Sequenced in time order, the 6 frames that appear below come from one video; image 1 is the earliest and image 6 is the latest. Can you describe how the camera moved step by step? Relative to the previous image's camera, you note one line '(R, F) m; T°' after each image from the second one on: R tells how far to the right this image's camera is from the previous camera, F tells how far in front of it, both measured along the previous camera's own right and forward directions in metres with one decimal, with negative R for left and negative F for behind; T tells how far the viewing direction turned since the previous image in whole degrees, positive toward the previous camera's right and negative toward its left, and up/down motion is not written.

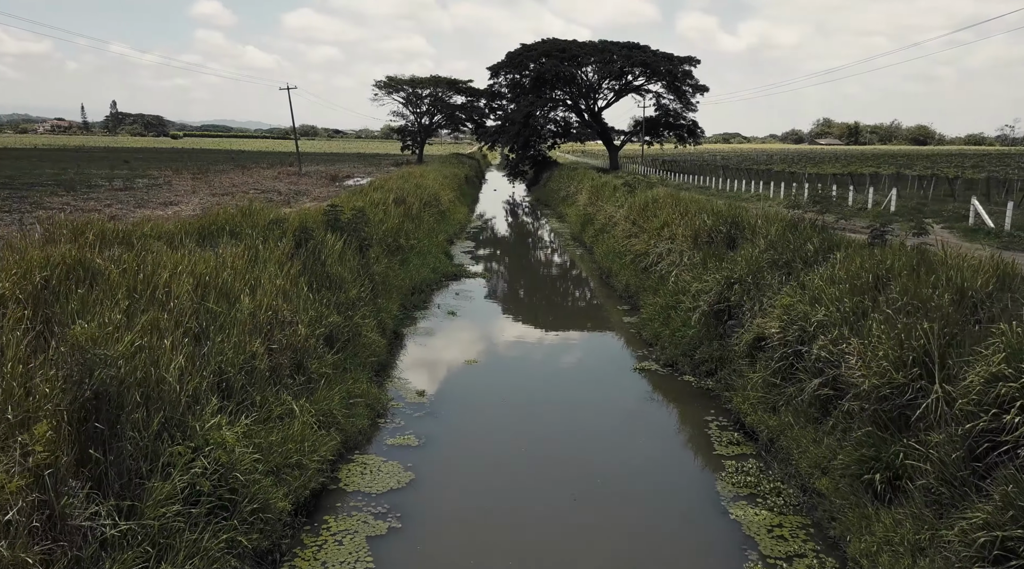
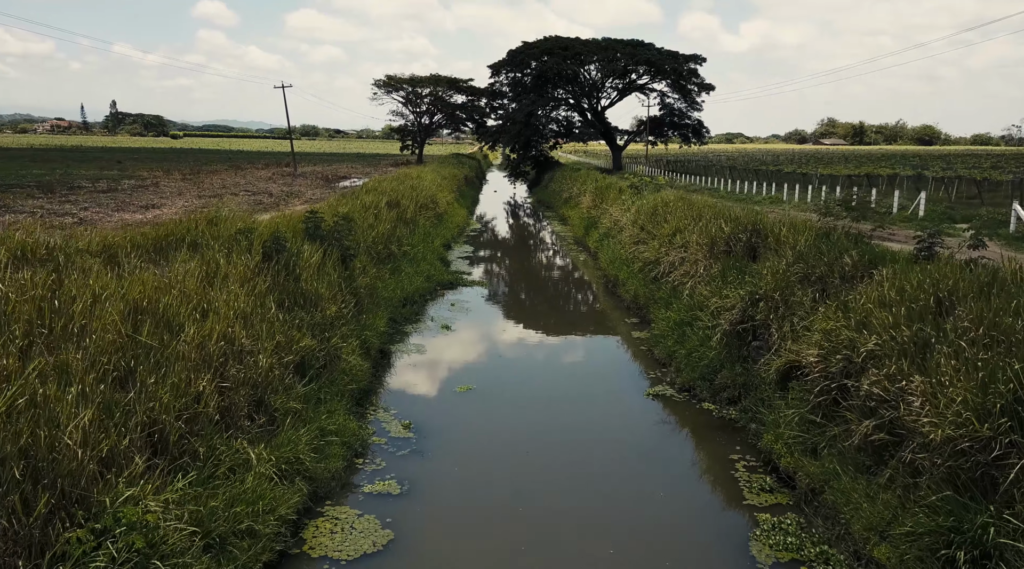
(0.0, +0.8) m; 0°
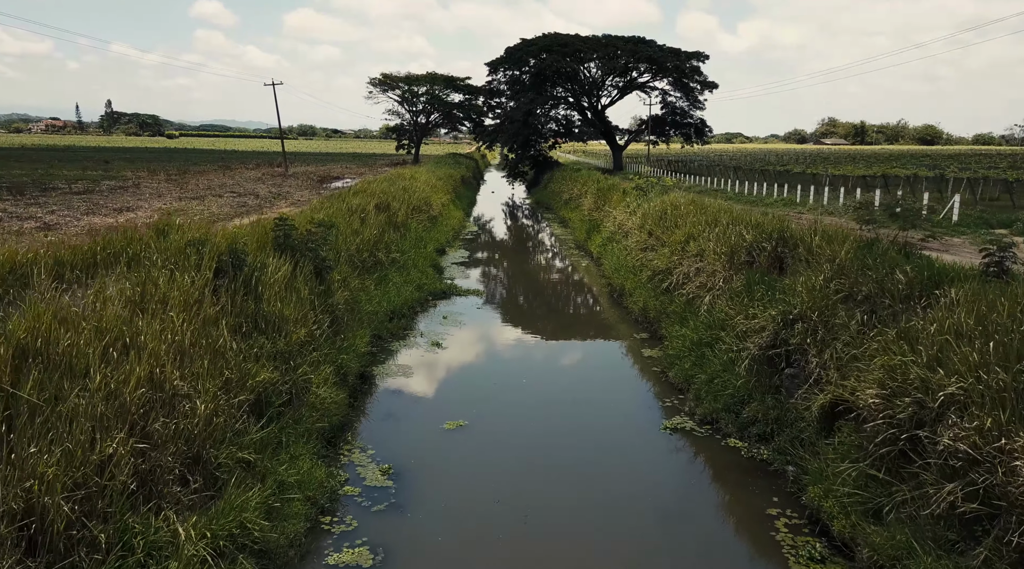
(0.0, +0.9) m; 0°
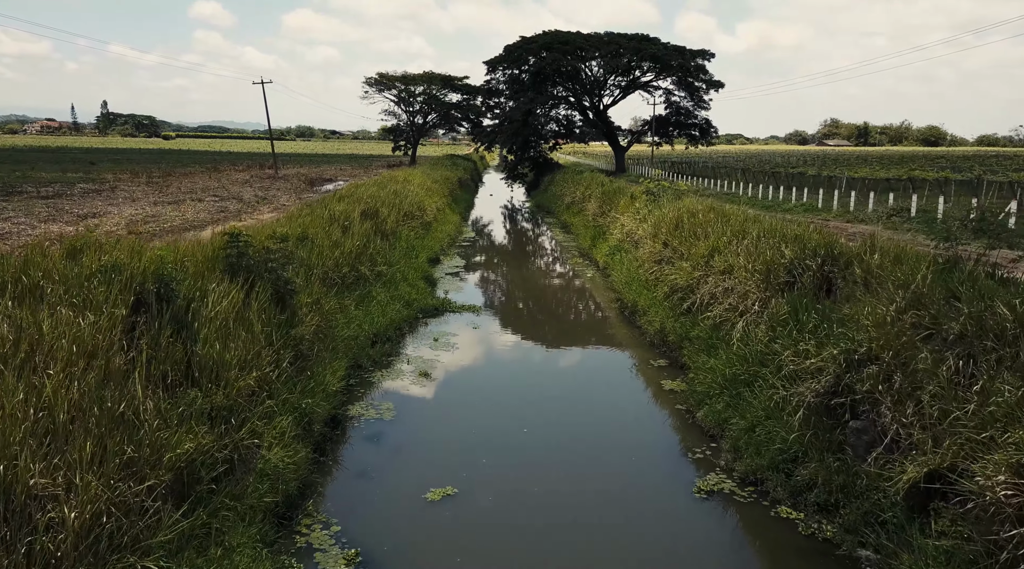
(0.0, +1.2) m; 0°
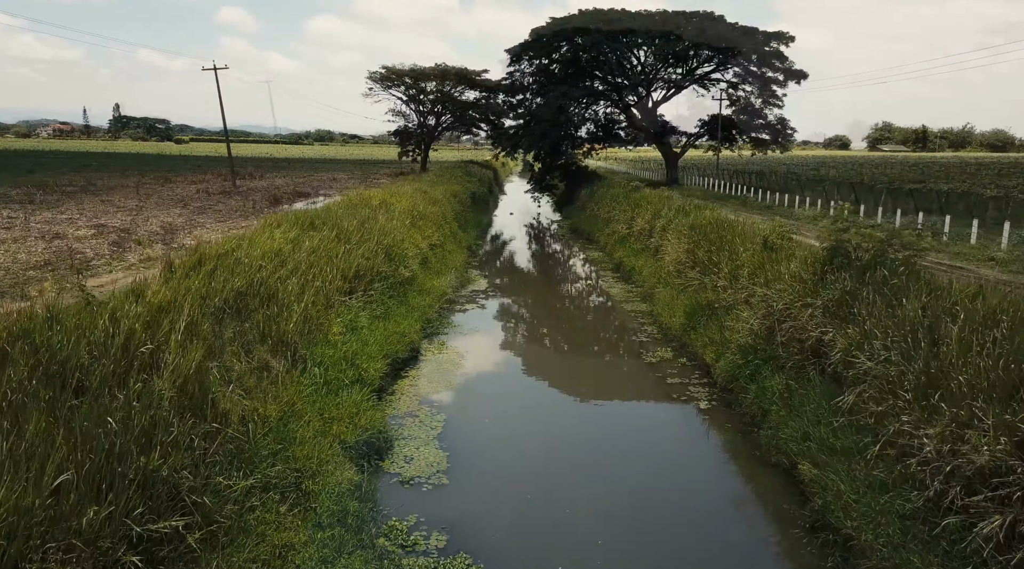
(0.0, +1.1) m; -1°
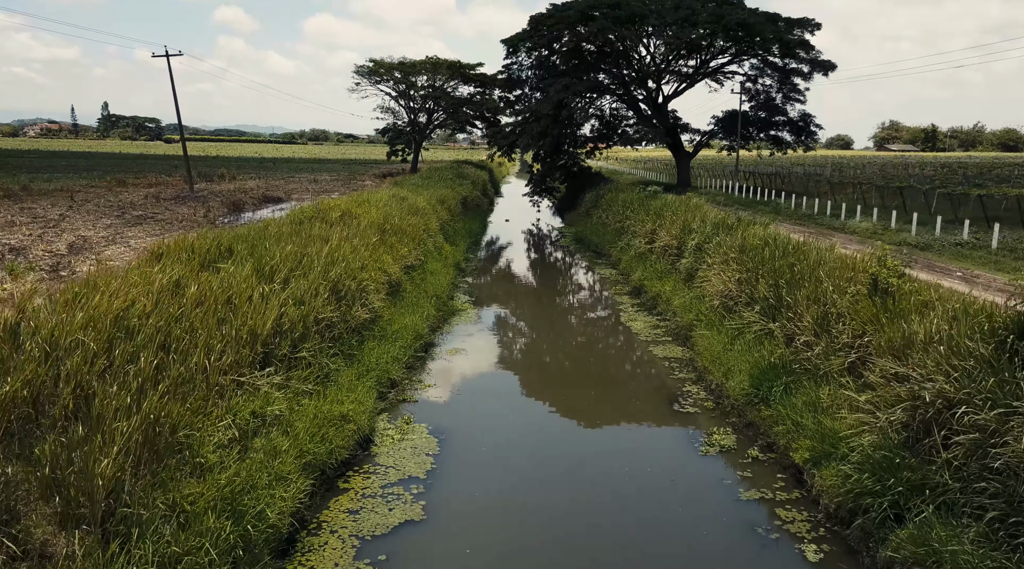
(0.0, +2.7) m; 0°
